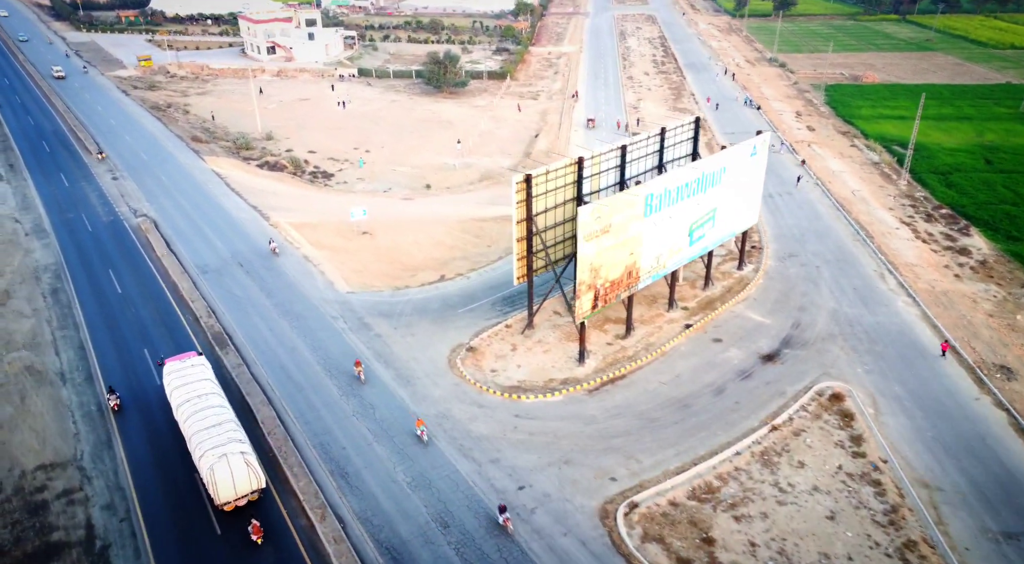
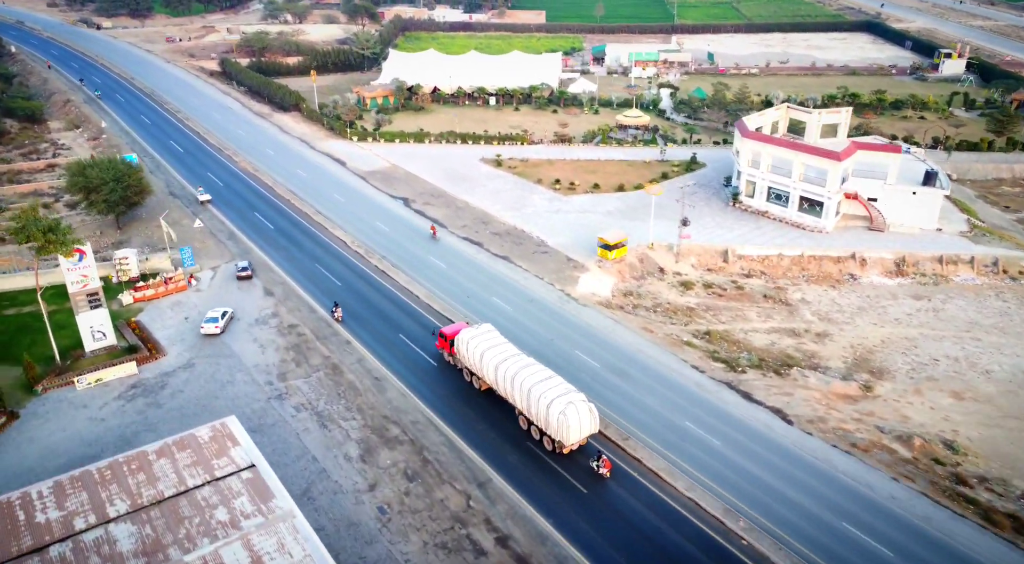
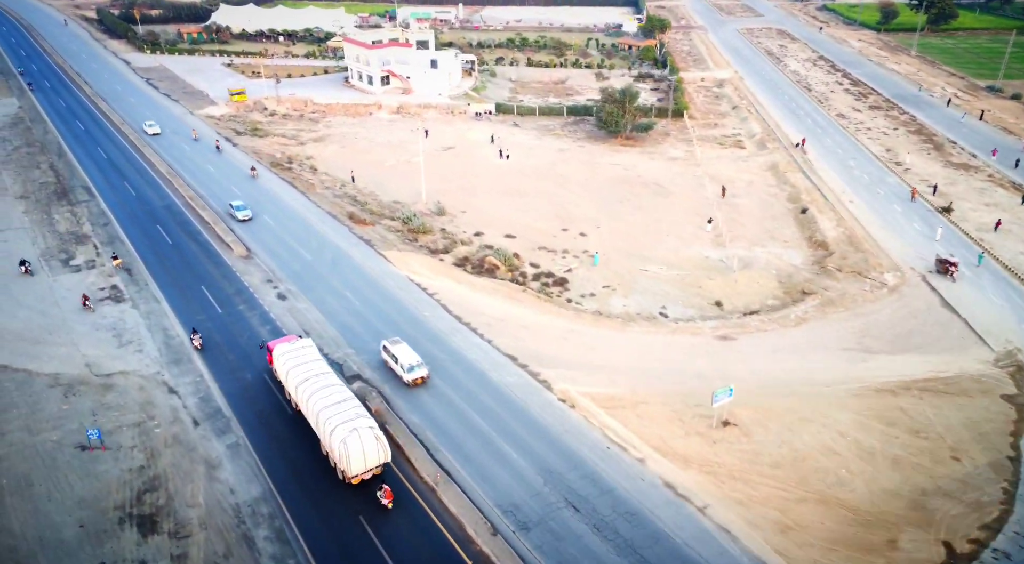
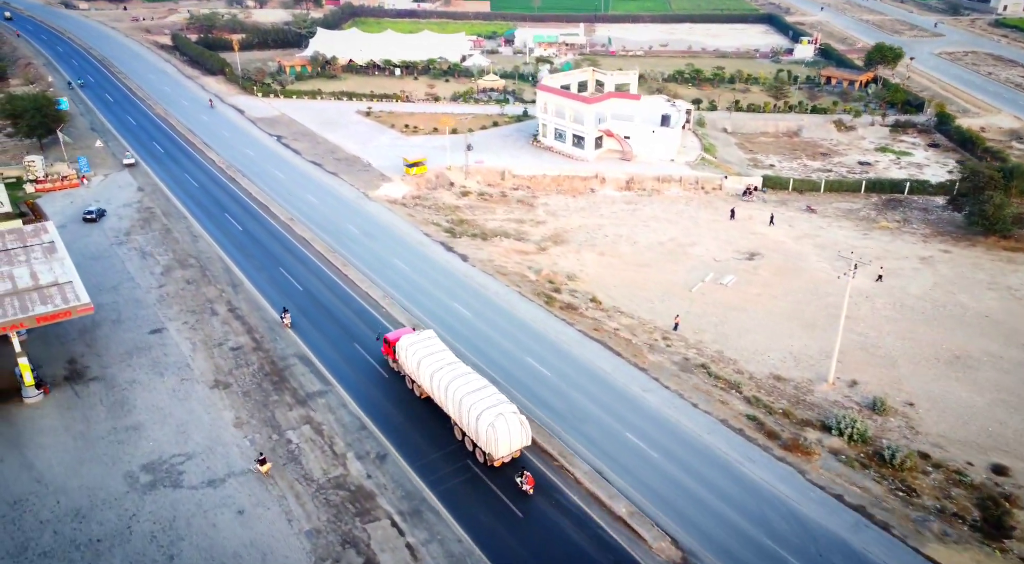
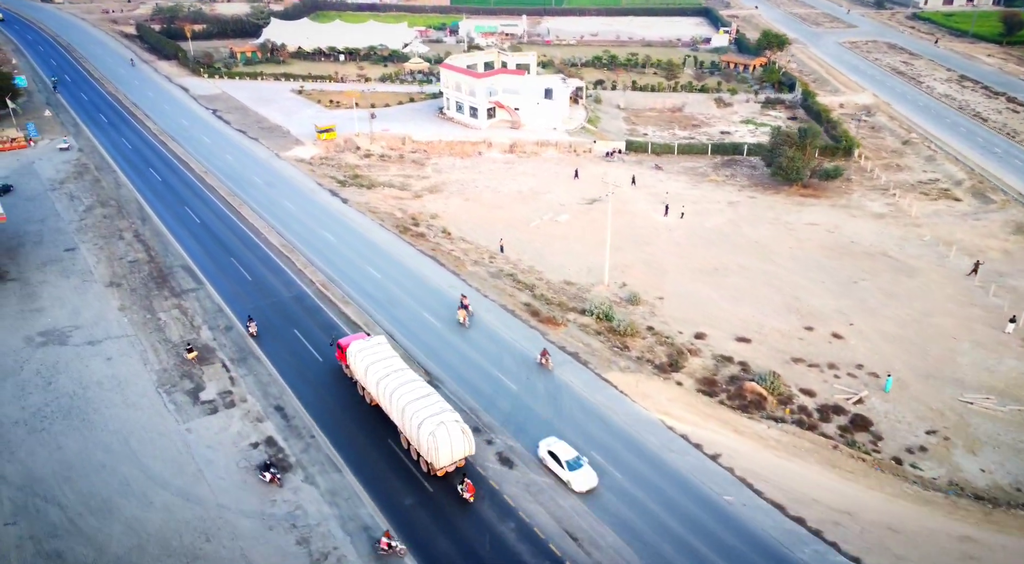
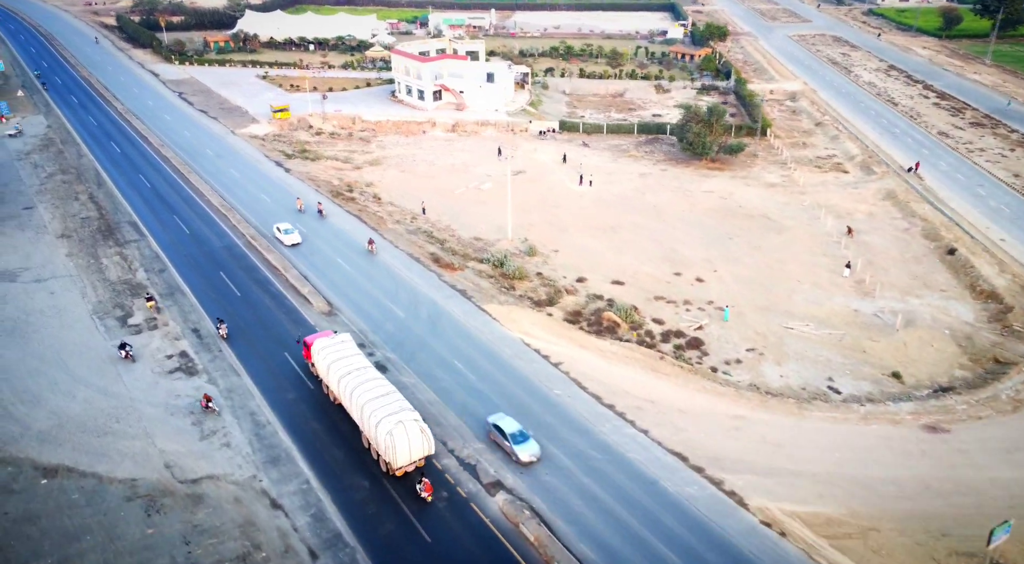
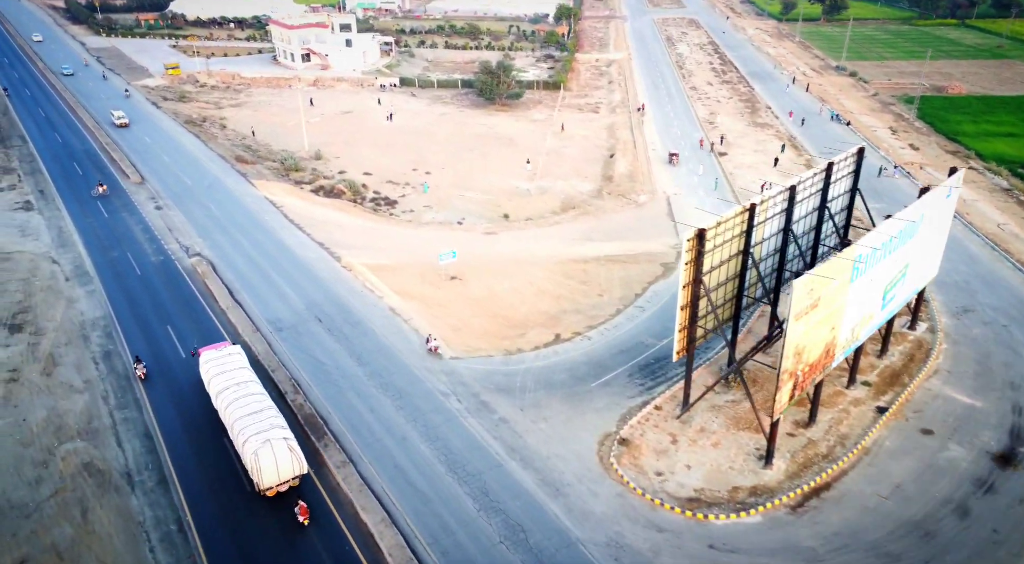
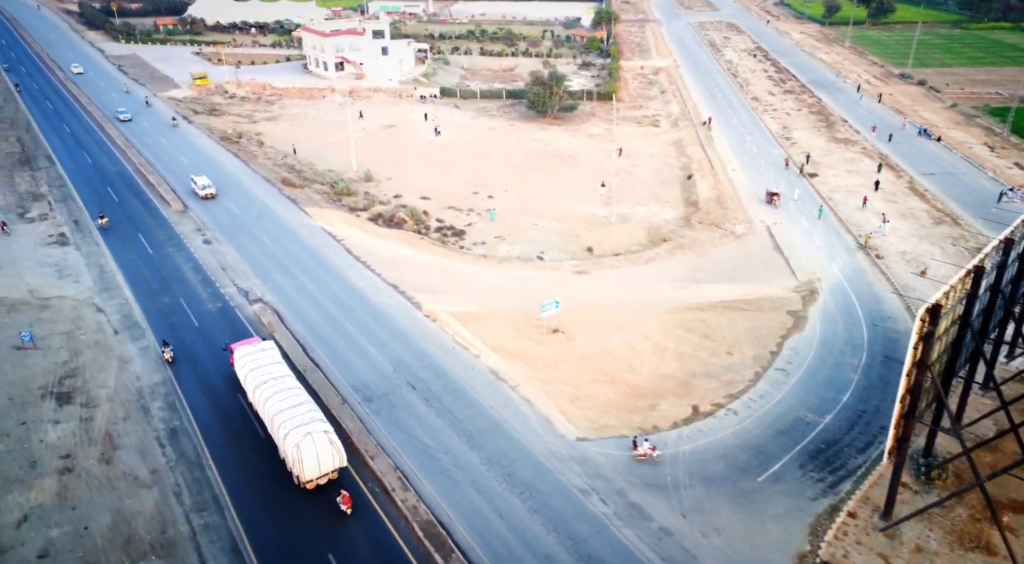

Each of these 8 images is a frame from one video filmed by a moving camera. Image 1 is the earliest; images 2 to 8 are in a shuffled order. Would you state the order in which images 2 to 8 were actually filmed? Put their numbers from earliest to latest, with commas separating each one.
7, 8, 3, 6, 5, 4, 2
